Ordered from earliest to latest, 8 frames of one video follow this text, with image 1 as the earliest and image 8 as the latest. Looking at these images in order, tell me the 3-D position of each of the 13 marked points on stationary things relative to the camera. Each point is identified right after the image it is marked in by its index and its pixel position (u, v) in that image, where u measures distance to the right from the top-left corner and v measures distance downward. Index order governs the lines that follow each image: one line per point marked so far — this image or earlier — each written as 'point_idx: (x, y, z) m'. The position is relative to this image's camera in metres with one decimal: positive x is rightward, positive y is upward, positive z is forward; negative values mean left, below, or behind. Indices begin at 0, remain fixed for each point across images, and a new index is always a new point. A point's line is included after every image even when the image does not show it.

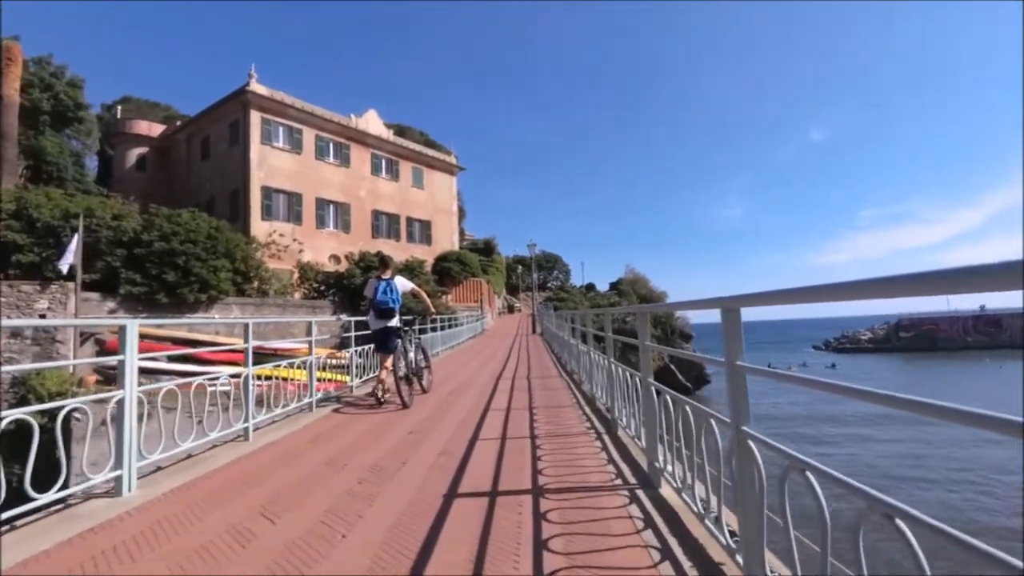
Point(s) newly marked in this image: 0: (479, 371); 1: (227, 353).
0: (-0.6, -1.6, +11.2) m
1: (-4.0, -0.9, +7.8) m
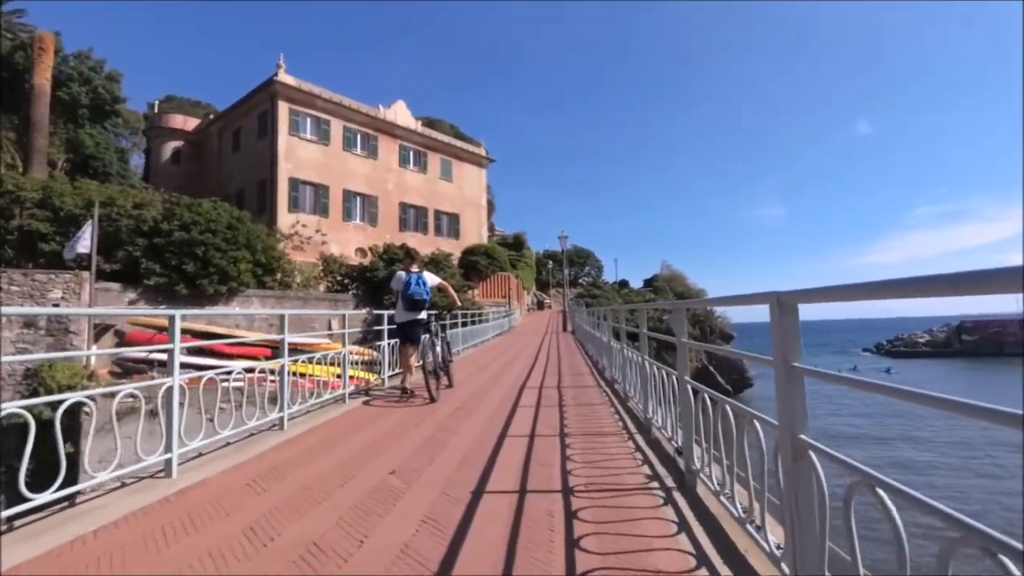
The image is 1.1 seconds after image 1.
0: (-0.1, -1.5, +10.9) m
1: (-3.6, -0.8, +7.7) m
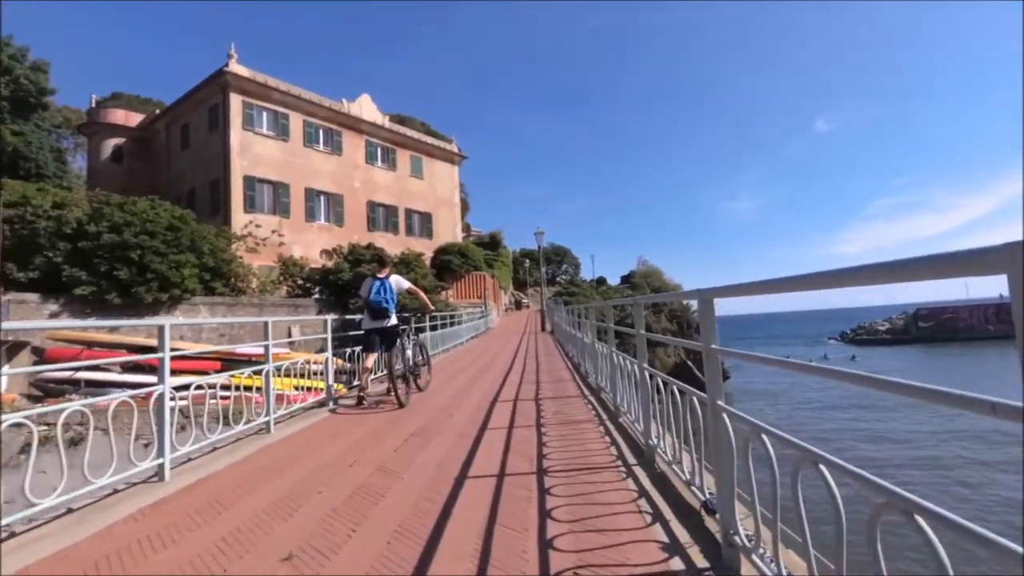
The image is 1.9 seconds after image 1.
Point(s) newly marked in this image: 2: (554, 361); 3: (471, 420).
0: (-0.5, -1.5, +10.2) m
1: (-3.9, -0.9, +6.9) m
2: (+0.9, -1.5, +11.5) m
3: (-0.4, -1.3, +5.7) m
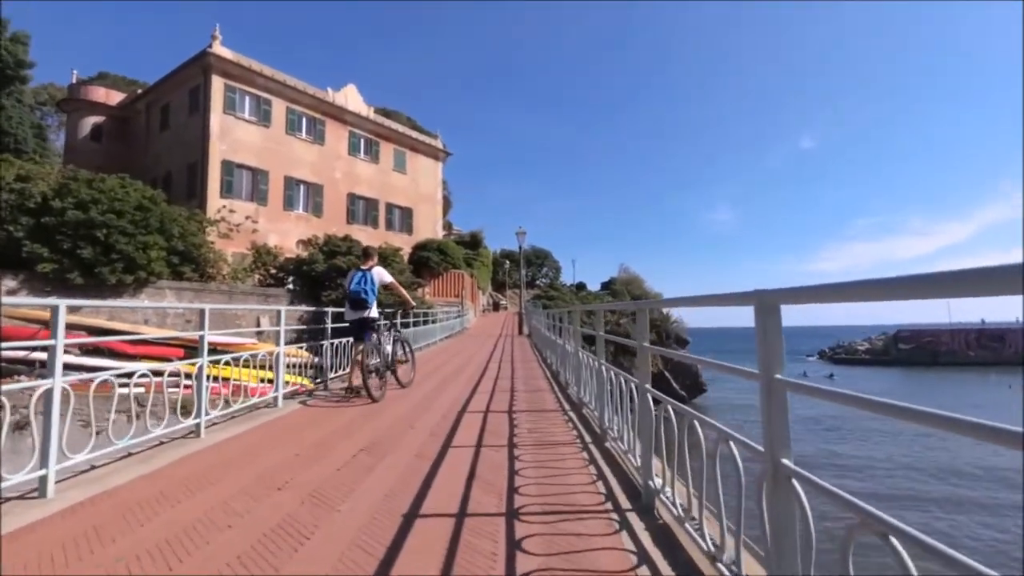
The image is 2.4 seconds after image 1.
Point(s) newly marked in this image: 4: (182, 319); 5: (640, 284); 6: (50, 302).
0: (-1.0, -1.5, +10.2) m
1: (-4.2, -0.7, +6.7) m
2: (+0.4, -1.6, +11.5) m
3: (-0.7, -1.3, +5.6) m
4: (-4.9, -0.5, +8.4) m
5: (+3.1, +0.1, +13.6) m
6: (-4.6, -0.1, +5.7) m
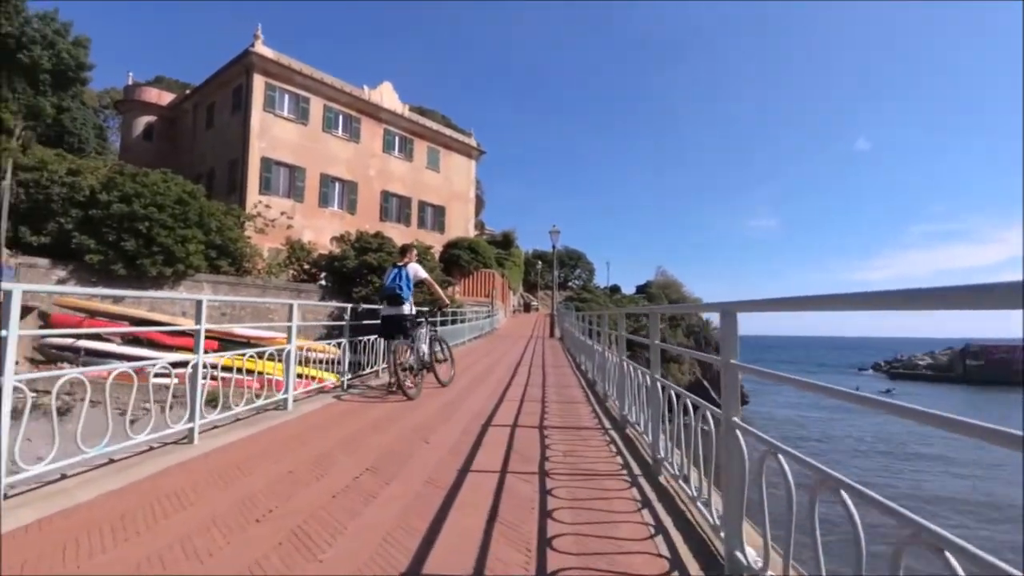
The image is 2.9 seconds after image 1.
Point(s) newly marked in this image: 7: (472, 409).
0: (-0.5, -1.5, +10.2) m
1: (-3.9, -0.6, +6.9) m
2: (+0.9, -1.6, +11.5) m
3: (-0.5, -1.3, +5.6) m
4: (-4.4, -0.4, +8.6) m
5: (+3.8, 0.0, +13.4) m
6: (-4.4, 0.0, +6.0) m
7: (-0.5, -1.4, +6.5) m
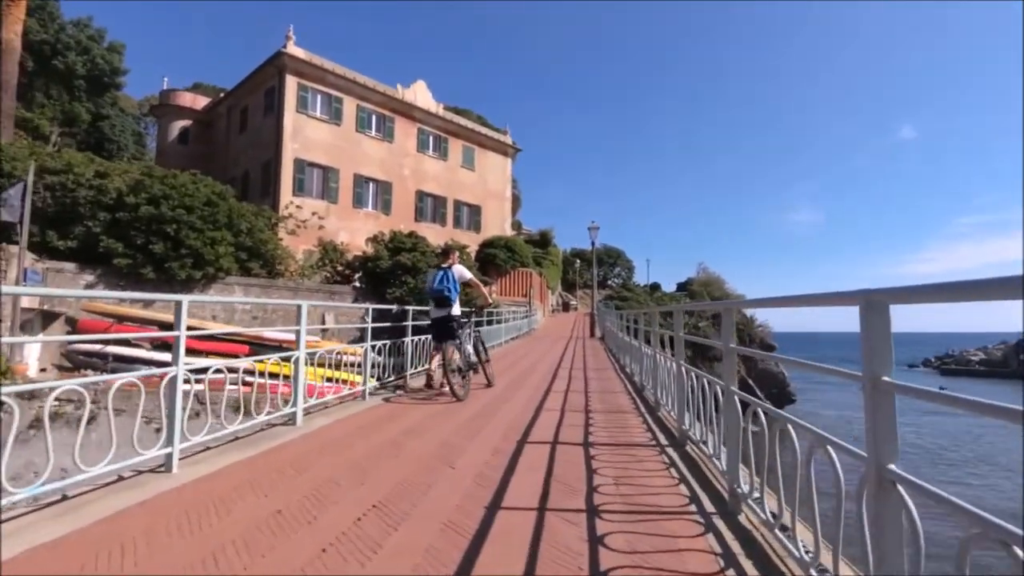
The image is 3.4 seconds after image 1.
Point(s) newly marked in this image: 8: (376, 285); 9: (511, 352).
0: (+0.2, -1.5, +9.8) m
1: (-3.4, -0.6, +6.7) m
2: (+1.7, -1.5, +10.9) m
3: (-0.1, -1.3, +5.2) m
4: (-3.9, -0.4, +8.5) m
5: (+4.6, +0.1, +12.7) m
6: (-3.9, -0.1, +5.8) m
7: (-0.1, -1.4, +6.0) m
8: (-3.6, +0.1, +15.8) m
9: (0.0, -1.4, +13.1) m
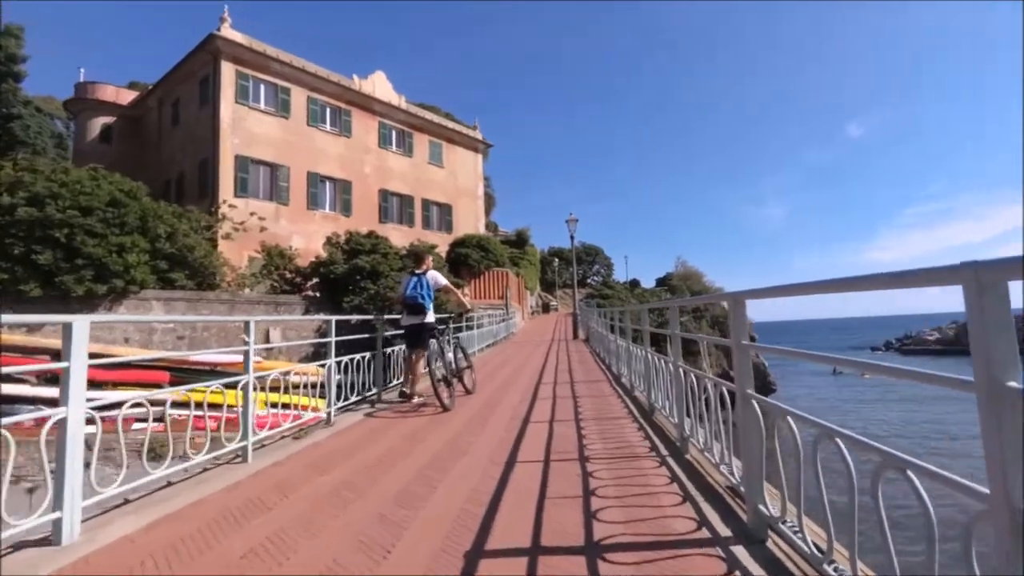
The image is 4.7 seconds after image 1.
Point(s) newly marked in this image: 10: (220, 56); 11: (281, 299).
0: (-0.1, -1.5, +8.7) m
1: (-3.6, -0.8, +5.5) m
2: (+1.4, -1.5, +9.9) m
3: (-0.2, -1.3, +4.2) m
4: (-4.1, -0.6, +7.3) m
5: (+4.2, +0.2, +11.8) m
6: (-4.1, -0.3, +4.6) m
7: (-0.2, -1.4, +5.0) m
8: (-4.2, -0.2, +14.6) m
9: (-0.4, -1.5, +12.0) m
10: (-7.5, +5.8, +15.4) m
11: (-4.9, -0.3, +13.2) m
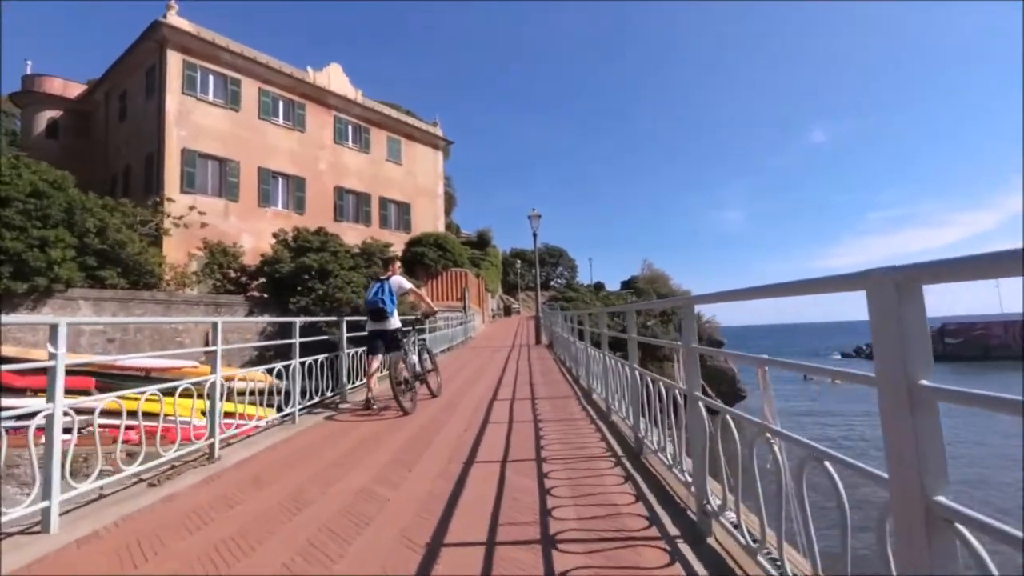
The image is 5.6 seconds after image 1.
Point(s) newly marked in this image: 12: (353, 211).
0: (-0.7, -1.5, +8.5) m
1: (-4.1, -0.8, +5.2) m
2: (+0.6, -1.5, +9.8) m
3: (-0.6, -1.3, +4.0) m
4: (-4.7, -0.6, +6.9) m
5: (+3.3, +0.2, +12.0) m
6: (-4.5, -0.2, +4.2) m
7: (-0.6, -1.4, +4.8) m
8: (-5.2, -0.2, +14.2) m
9: (-1.3, -1.5, +11.8) m
10: (-8.5, +5.9, +14.8) m
11: (-5.8, -0.3, +12.7) m
12: (-5.2, +2.5, +19.8) m
